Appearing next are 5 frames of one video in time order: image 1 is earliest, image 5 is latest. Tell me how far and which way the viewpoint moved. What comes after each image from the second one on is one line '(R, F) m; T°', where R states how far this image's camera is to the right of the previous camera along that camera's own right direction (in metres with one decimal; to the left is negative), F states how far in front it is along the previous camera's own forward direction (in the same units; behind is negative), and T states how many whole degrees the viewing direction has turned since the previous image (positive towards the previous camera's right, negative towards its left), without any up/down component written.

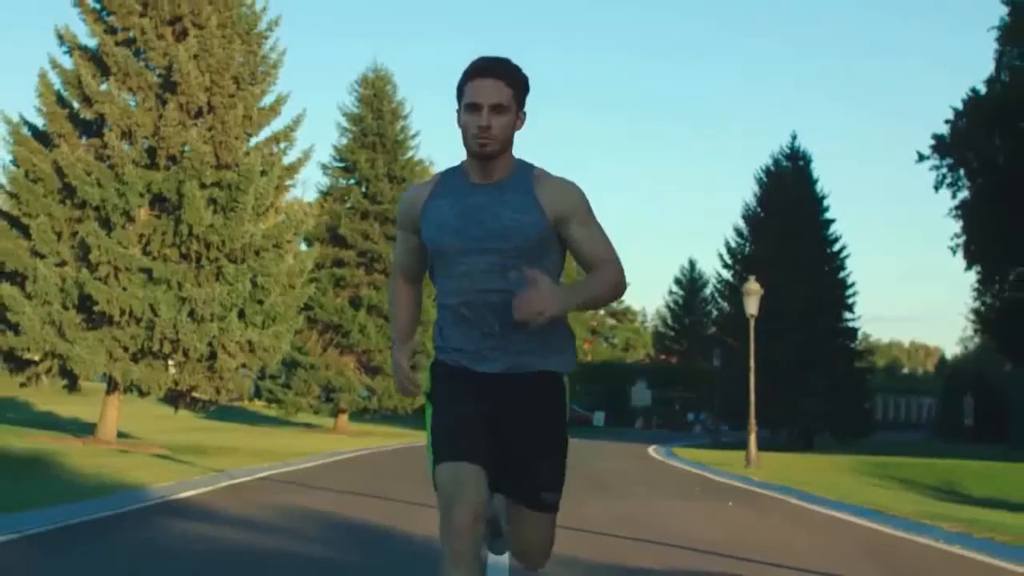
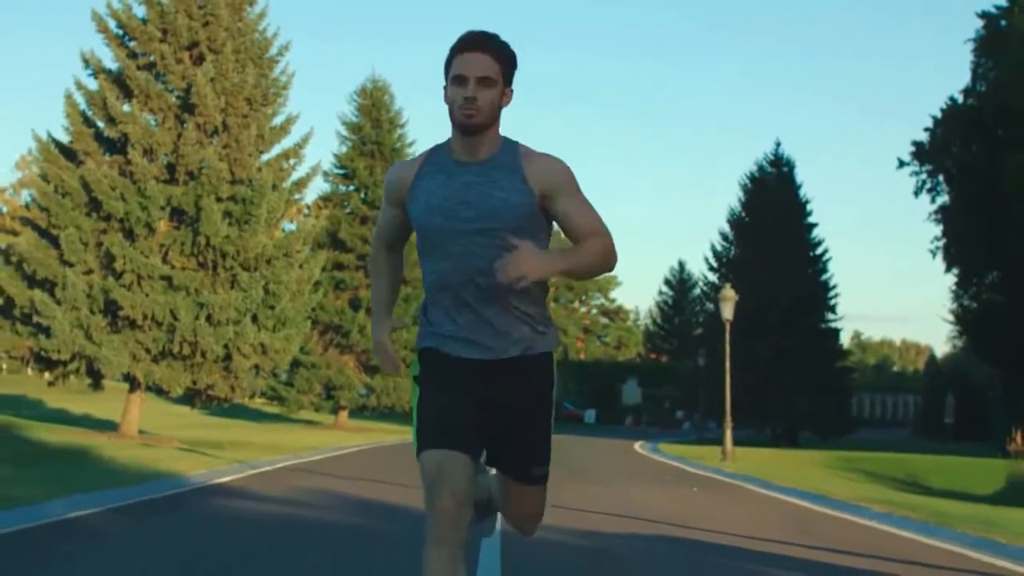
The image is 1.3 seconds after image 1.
(0.0, -0.9) m; 0°
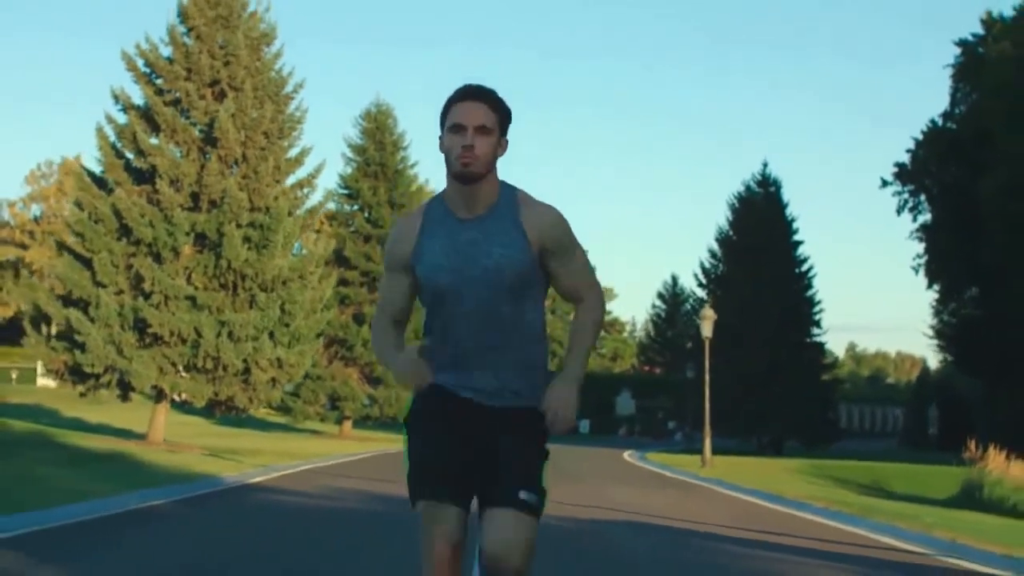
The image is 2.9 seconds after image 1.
(0.0, -1.0) m; 0°
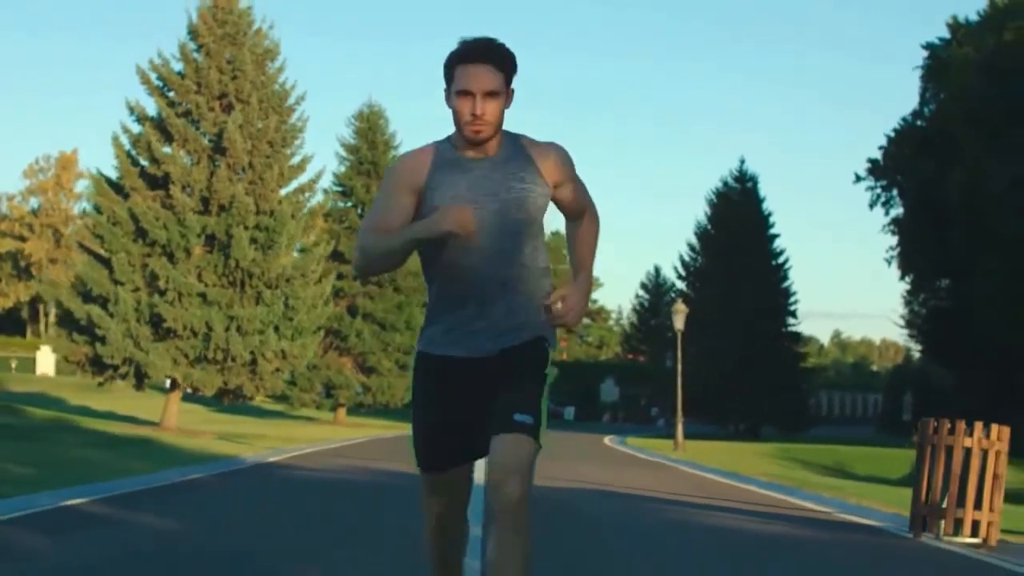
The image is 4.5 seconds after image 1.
(0.0, -1.1) m; 0°
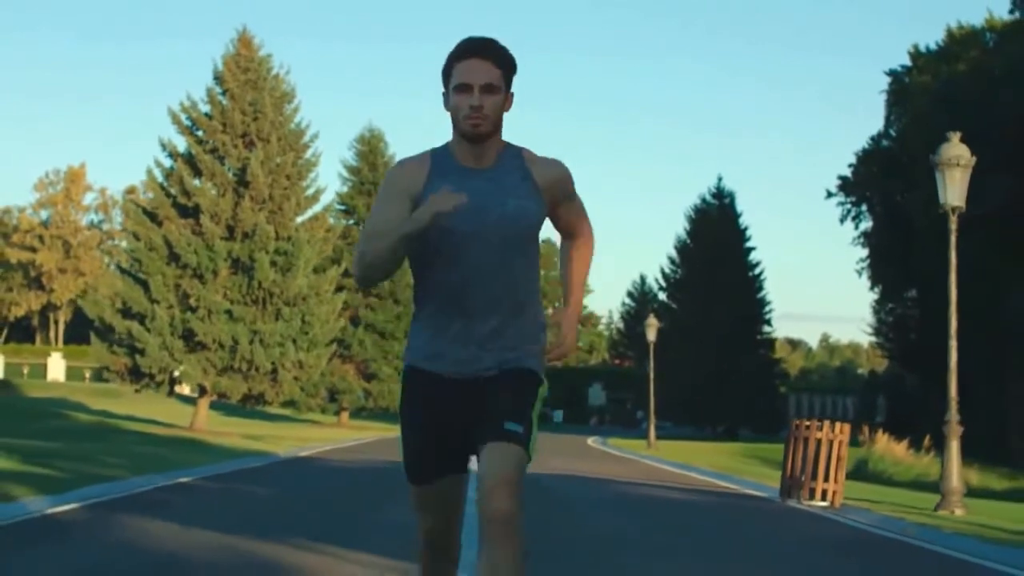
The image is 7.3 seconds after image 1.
(0.0, -1.8) m; 0°
